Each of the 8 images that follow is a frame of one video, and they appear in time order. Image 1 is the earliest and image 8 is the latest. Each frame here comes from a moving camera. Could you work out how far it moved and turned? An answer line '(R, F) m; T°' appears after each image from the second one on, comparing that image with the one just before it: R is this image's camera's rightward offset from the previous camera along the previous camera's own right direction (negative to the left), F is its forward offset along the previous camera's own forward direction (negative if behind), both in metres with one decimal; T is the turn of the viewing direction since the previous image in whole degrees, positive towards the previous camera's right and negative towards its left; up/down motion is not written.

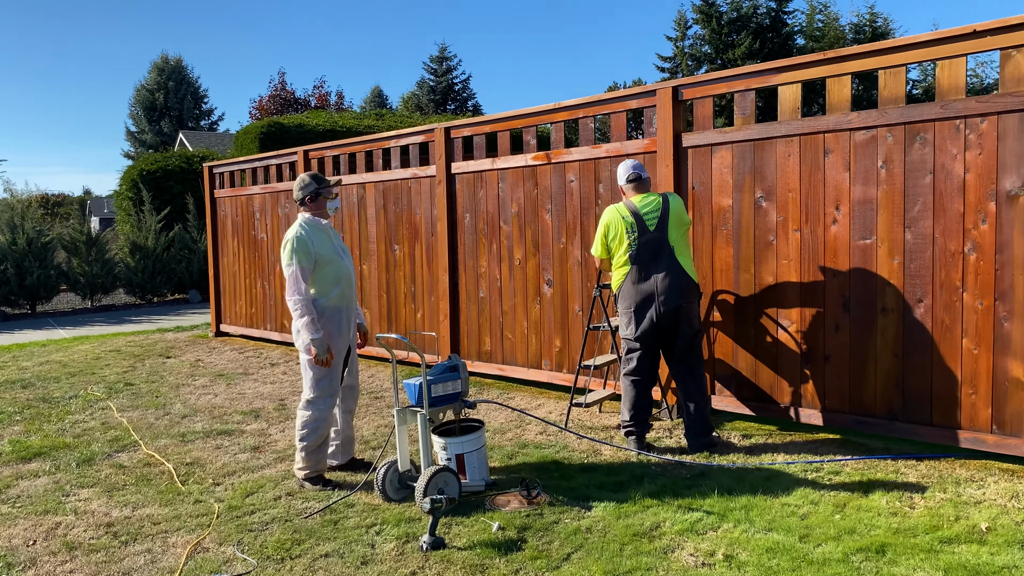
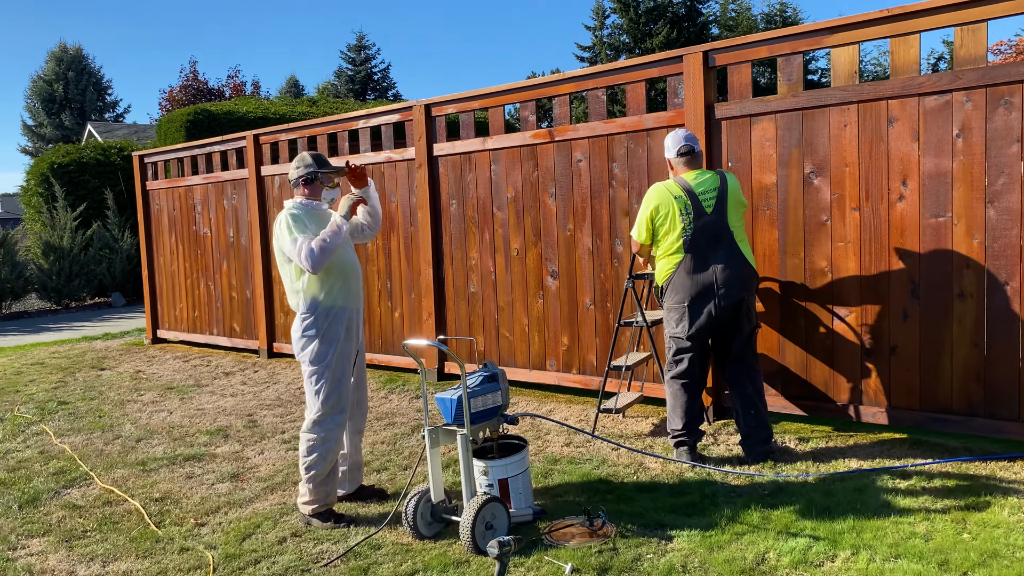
(-0.5, +0.6) m; +5°
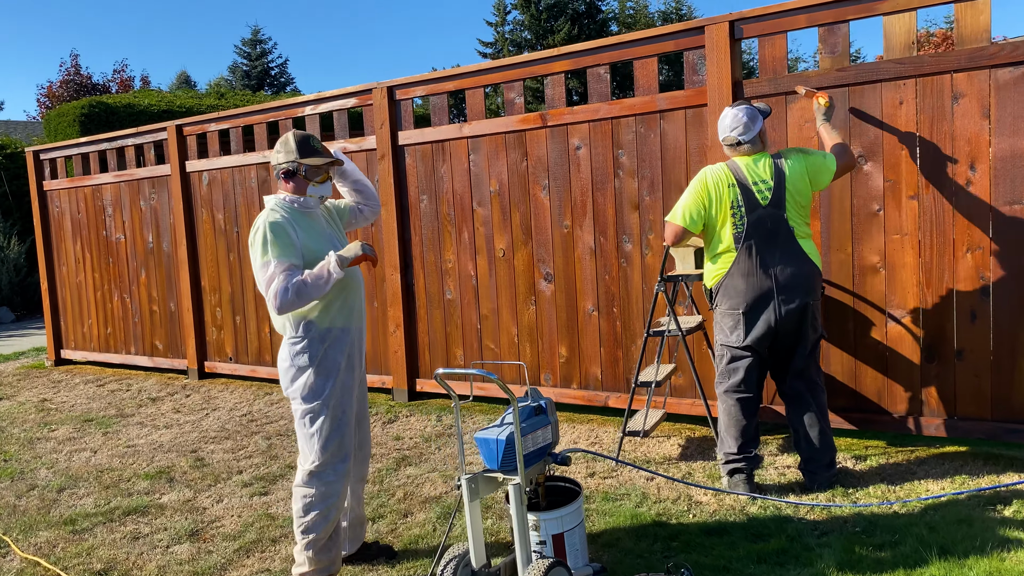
(-0.5, +0.7) m; +7°
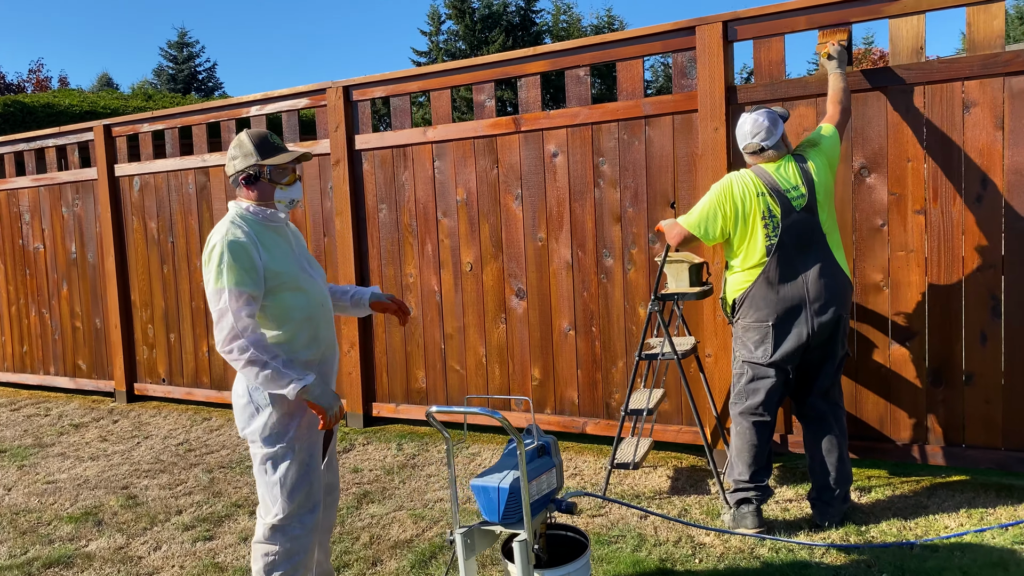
(-0.2, +0.4) m; +5°
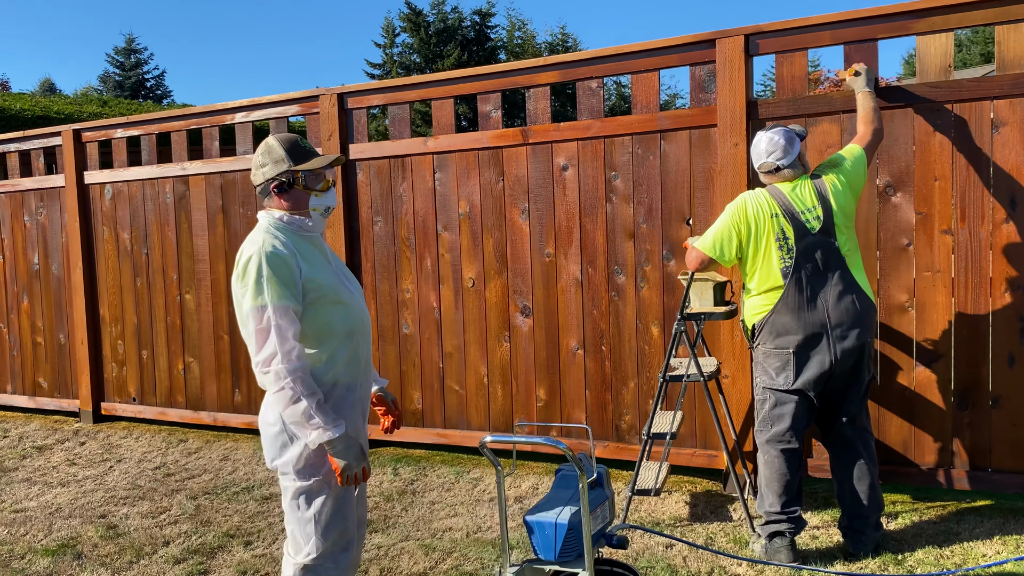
(-0.3, +0.2) m; +3°
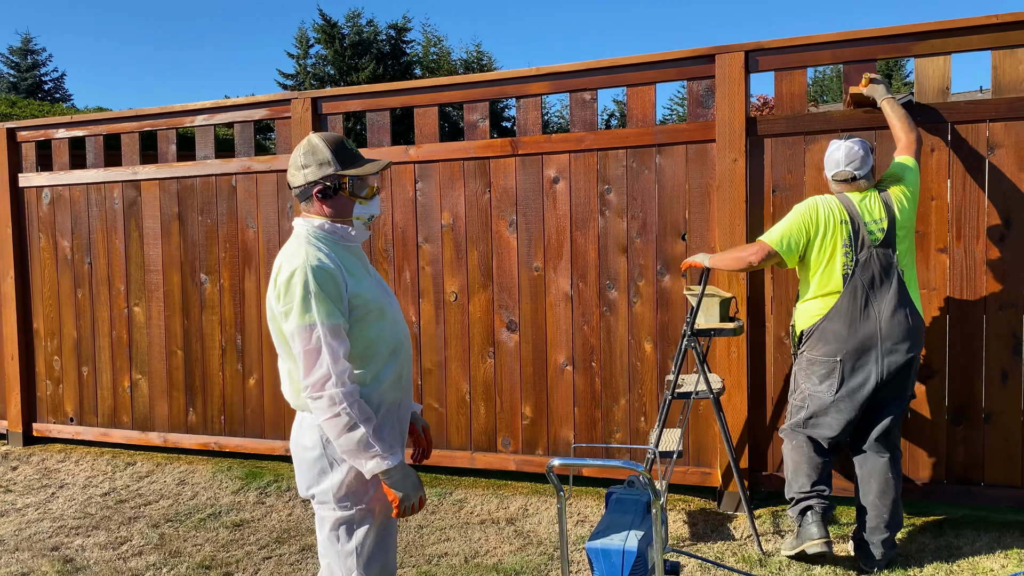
(-0.4, +0.1) m; +6°
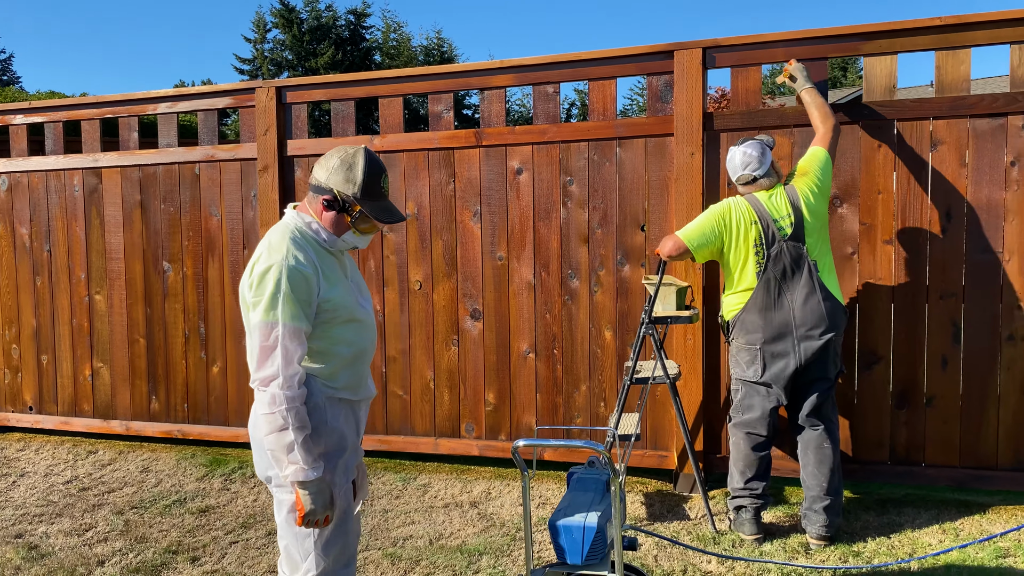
(0.0, -0.1) m; +3°
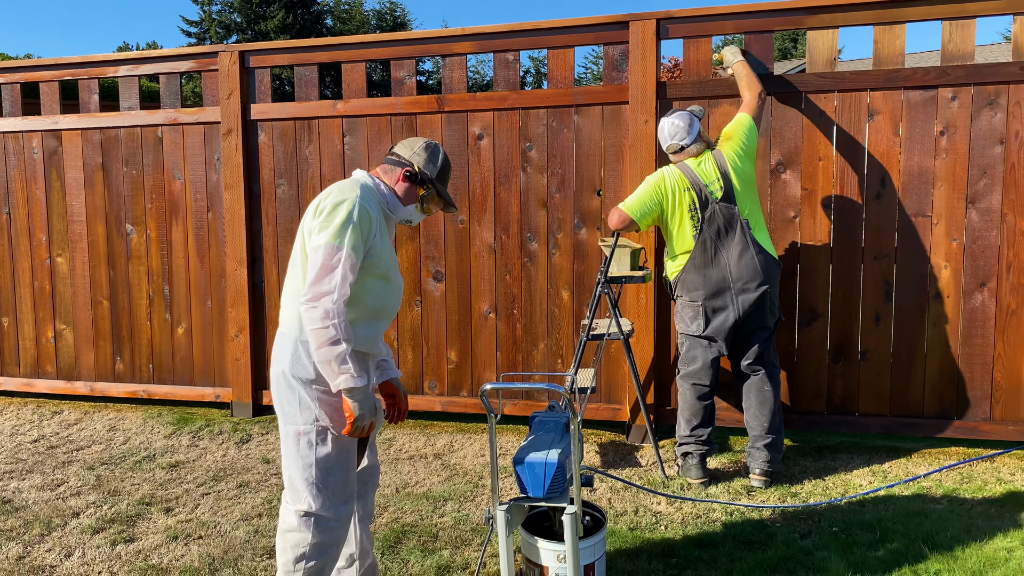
(0.0, -0.2) m; +3°
